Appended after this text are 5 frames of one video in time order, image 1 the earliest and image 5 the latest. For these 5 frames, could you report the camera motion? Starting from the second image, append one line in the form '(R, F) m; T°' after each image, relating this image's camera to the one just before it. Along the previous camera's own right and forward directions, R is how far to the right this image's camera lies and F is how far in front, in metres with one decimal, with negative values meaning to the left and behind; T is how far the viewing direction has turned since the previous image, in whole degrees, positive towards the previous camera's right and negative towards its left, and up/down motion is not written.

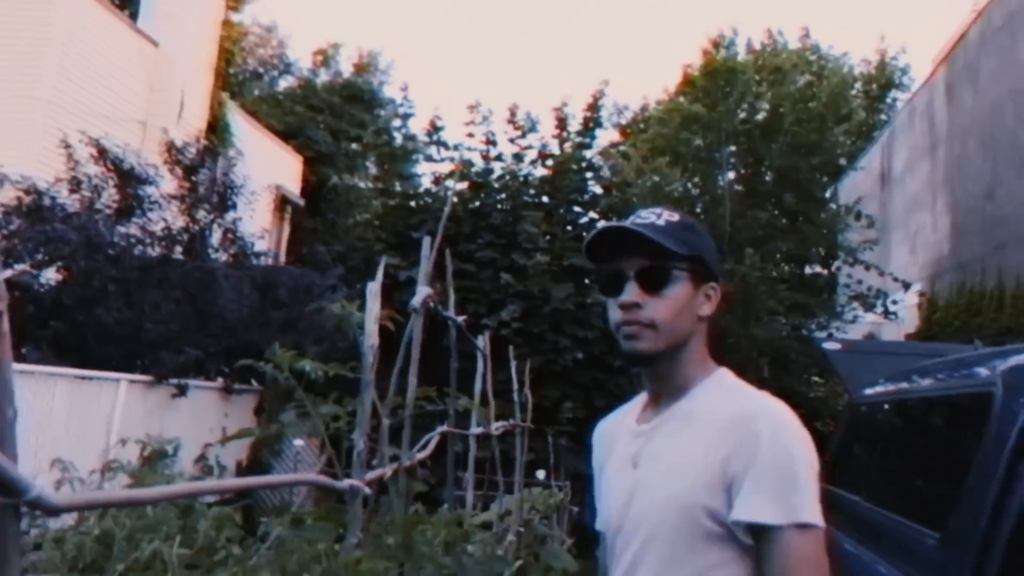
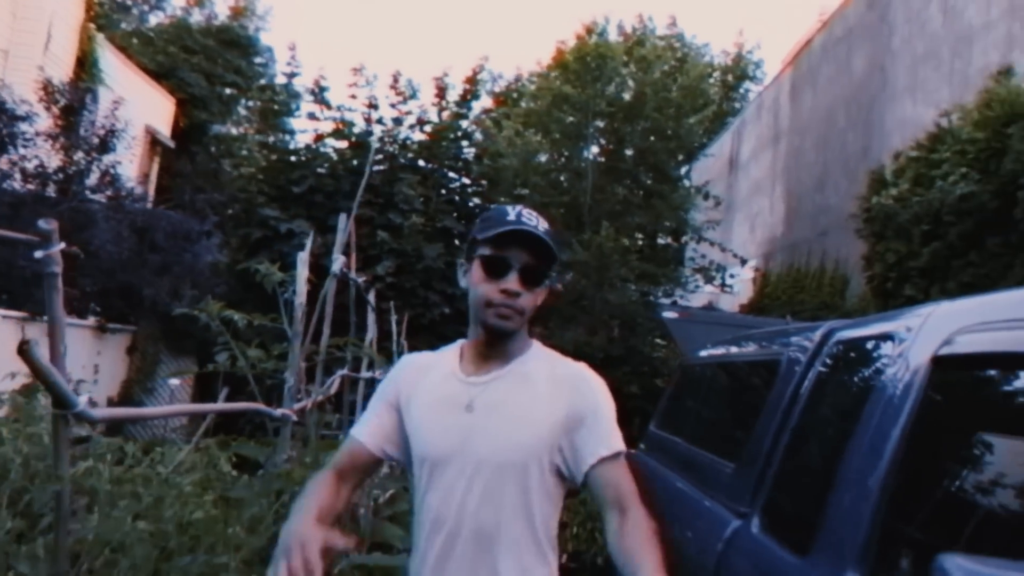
(-0.1, -0.5) m; +9°
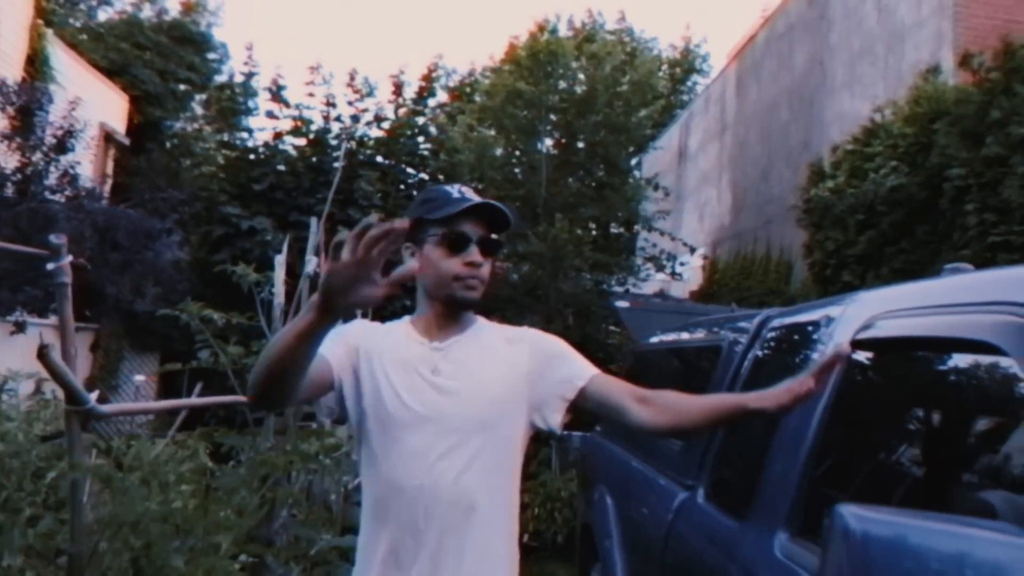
(0.0, -0.2) m; +3°
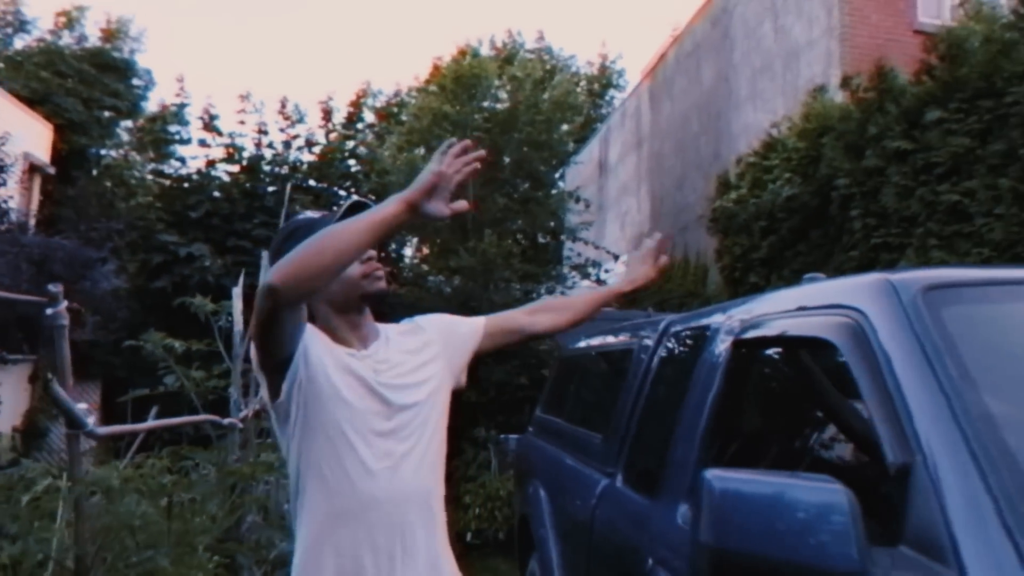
(0.0, -0.4) m; +5°
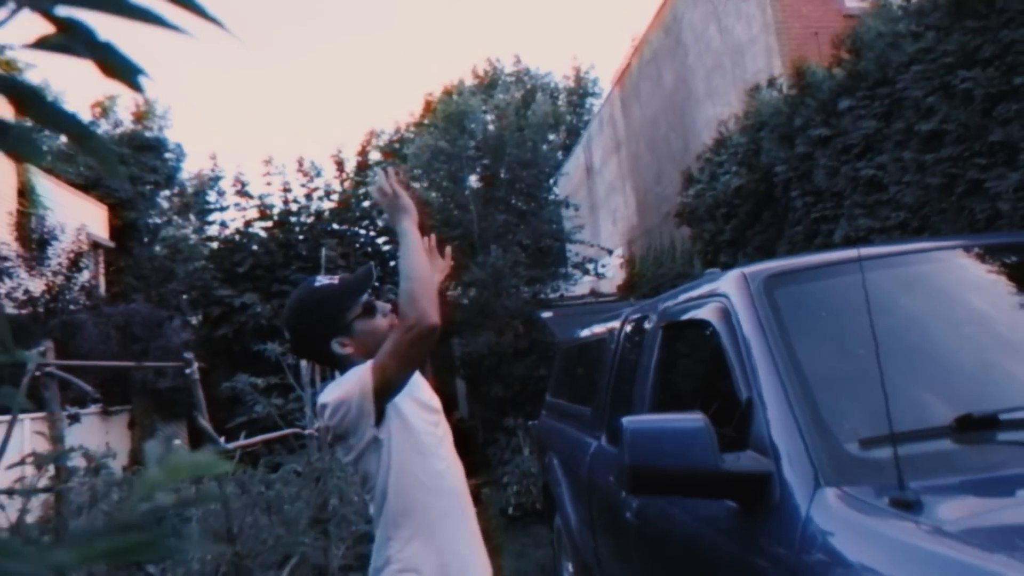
(+0.3, -1.2) m; -2°
